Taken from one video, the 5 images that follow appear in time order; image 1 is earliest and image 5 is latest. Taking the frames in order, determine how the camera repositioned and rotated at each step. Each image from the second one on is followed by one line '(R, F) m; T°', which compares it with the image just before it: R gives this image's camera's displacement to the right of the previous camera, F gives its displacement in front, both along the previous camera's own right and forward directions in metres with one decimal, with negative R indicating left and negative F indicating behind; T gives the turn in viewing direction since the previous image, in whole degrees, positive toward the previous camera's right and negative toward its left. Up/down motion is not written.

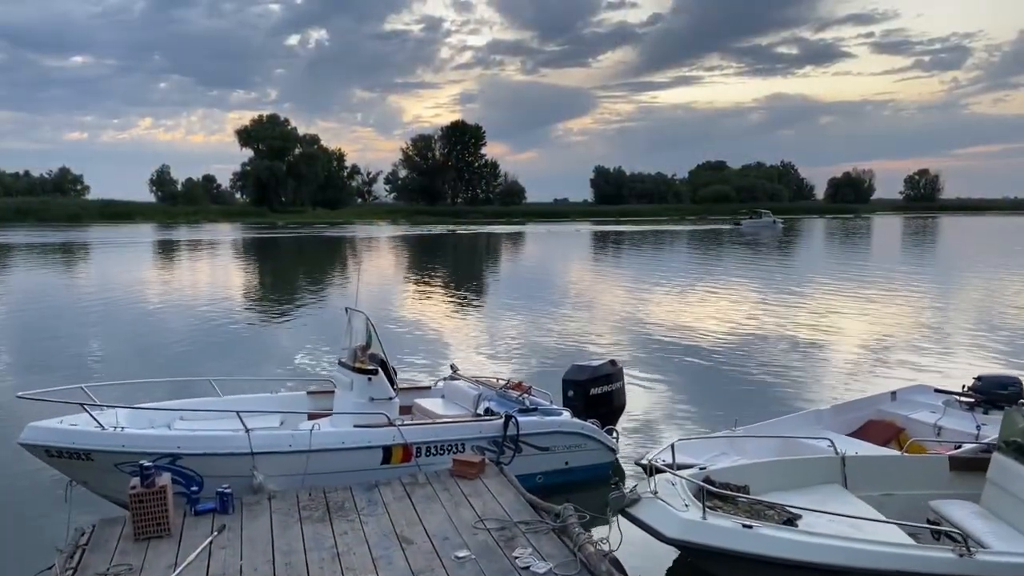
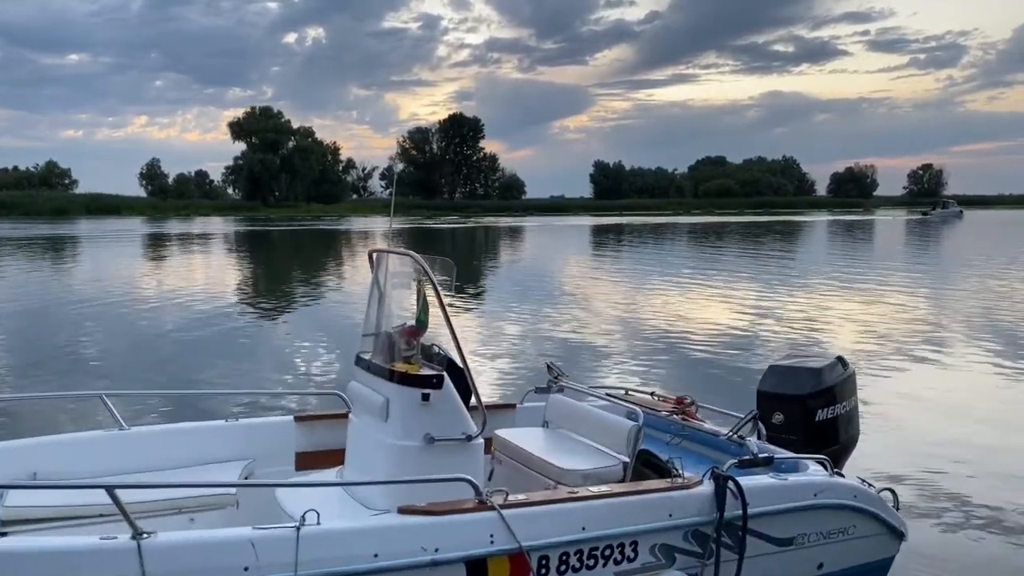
(-1.0, +4.3) m; 0°
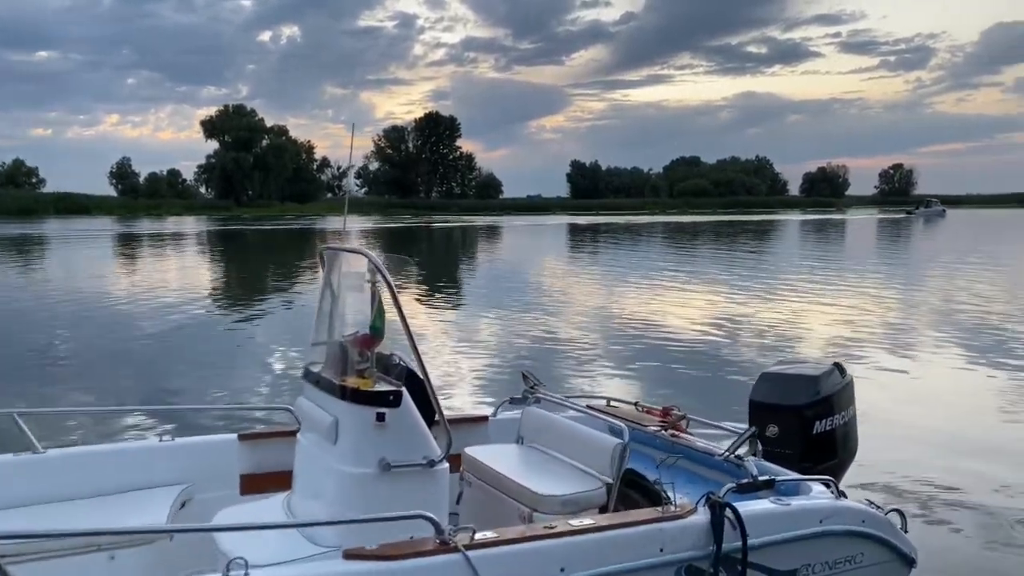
(0.0, +0.5) m; +2°
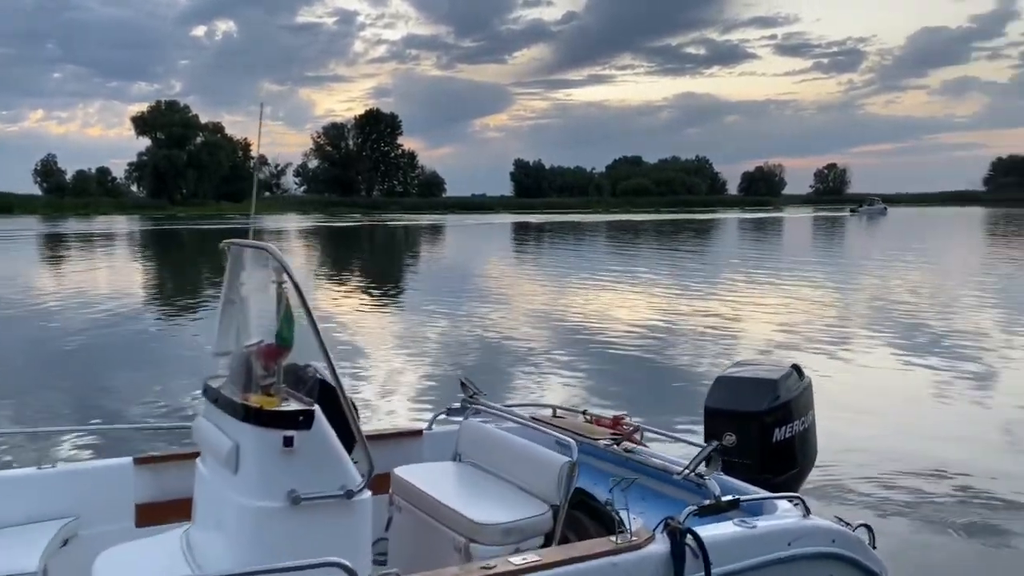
(0.0, +0.4) m; +4°
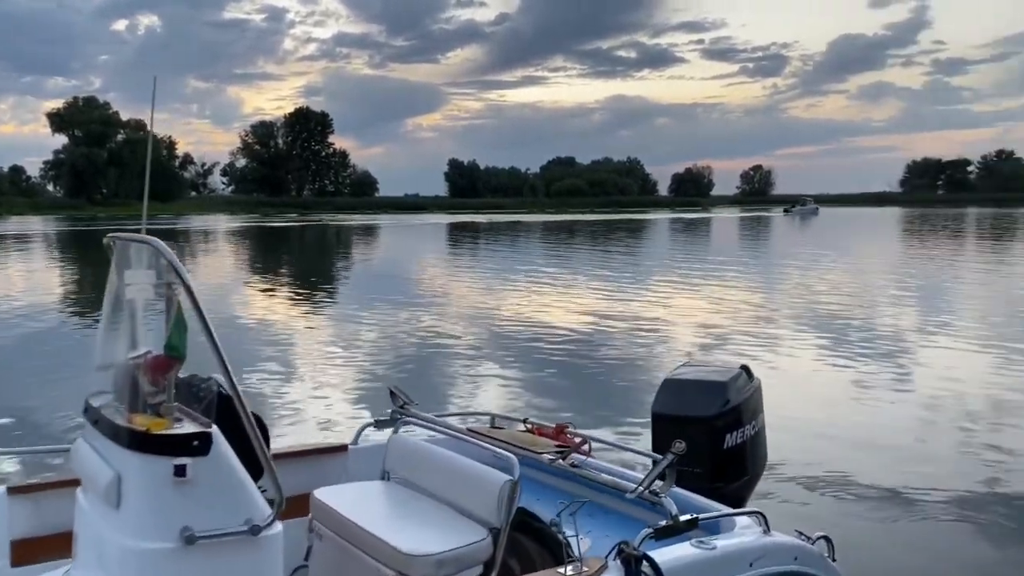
(0.0, +0.4) m; +5°
